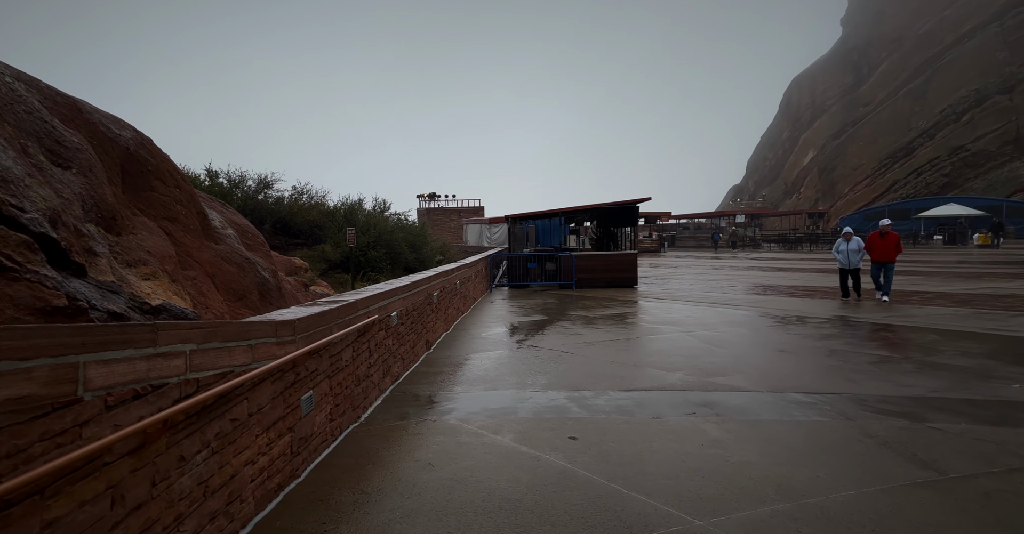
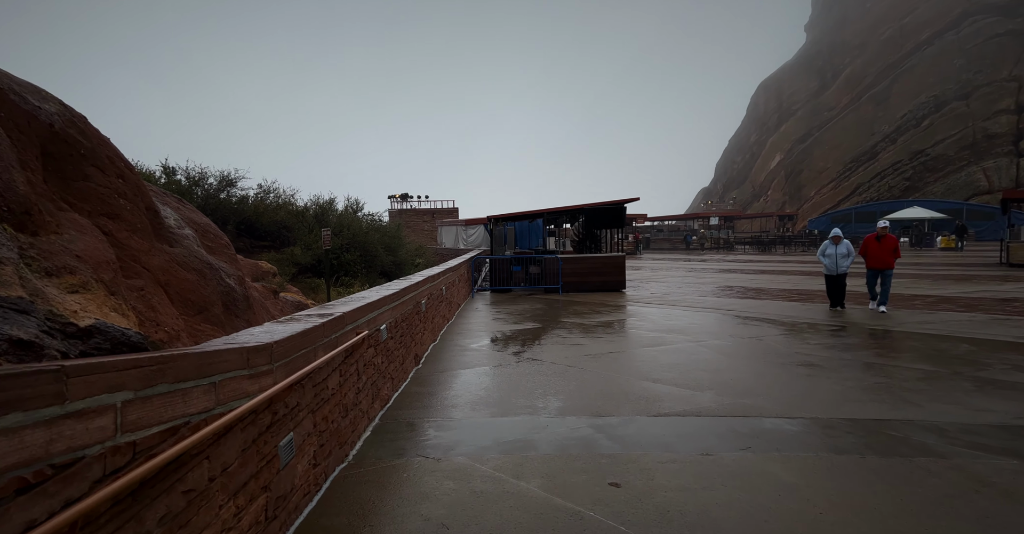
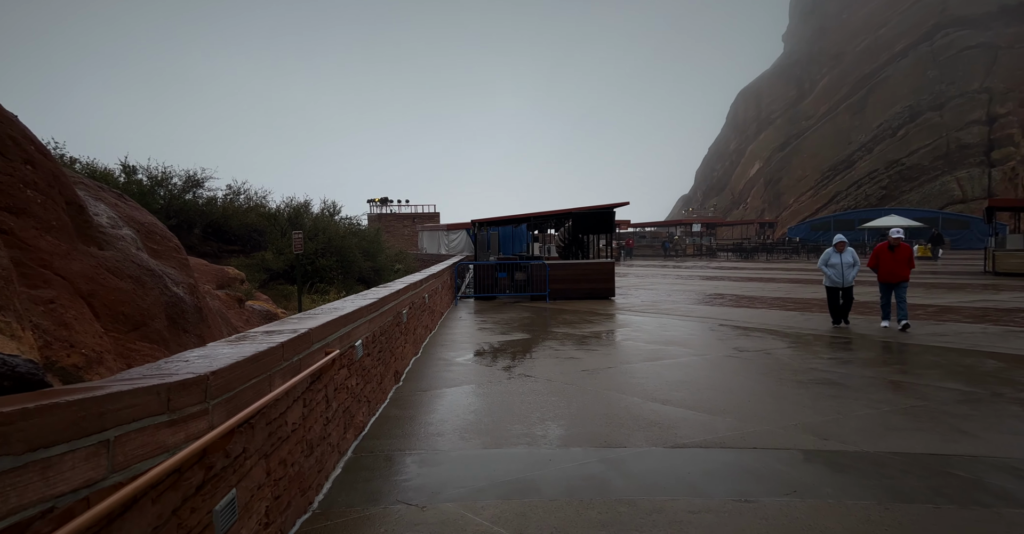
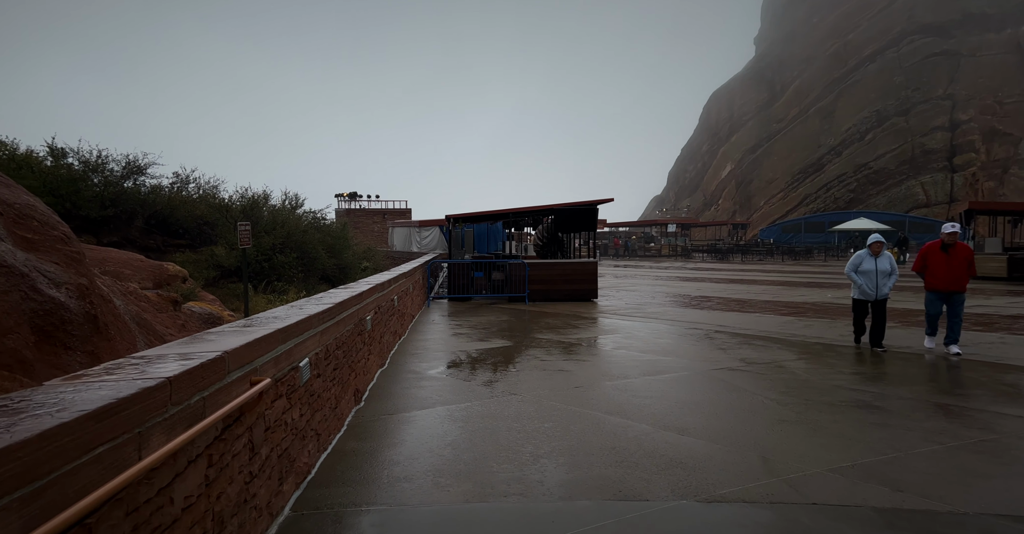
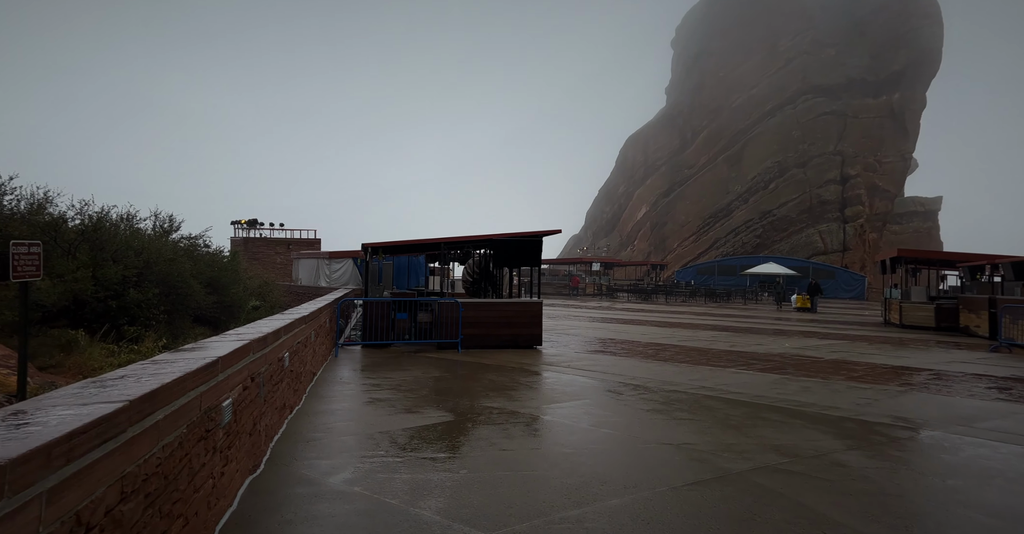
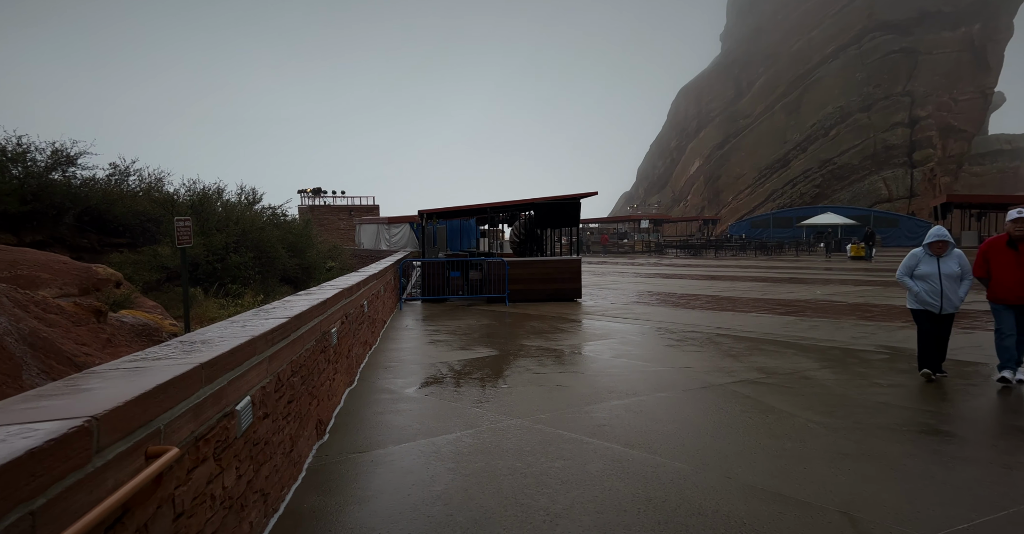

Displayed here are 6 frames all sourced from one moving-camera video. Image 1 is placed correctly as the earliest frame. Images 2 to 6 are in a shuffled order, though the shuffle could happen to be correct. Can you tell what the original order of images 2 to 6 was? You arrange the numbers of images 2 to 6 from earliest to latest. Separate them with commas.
2, 3, 4, 6, 5
